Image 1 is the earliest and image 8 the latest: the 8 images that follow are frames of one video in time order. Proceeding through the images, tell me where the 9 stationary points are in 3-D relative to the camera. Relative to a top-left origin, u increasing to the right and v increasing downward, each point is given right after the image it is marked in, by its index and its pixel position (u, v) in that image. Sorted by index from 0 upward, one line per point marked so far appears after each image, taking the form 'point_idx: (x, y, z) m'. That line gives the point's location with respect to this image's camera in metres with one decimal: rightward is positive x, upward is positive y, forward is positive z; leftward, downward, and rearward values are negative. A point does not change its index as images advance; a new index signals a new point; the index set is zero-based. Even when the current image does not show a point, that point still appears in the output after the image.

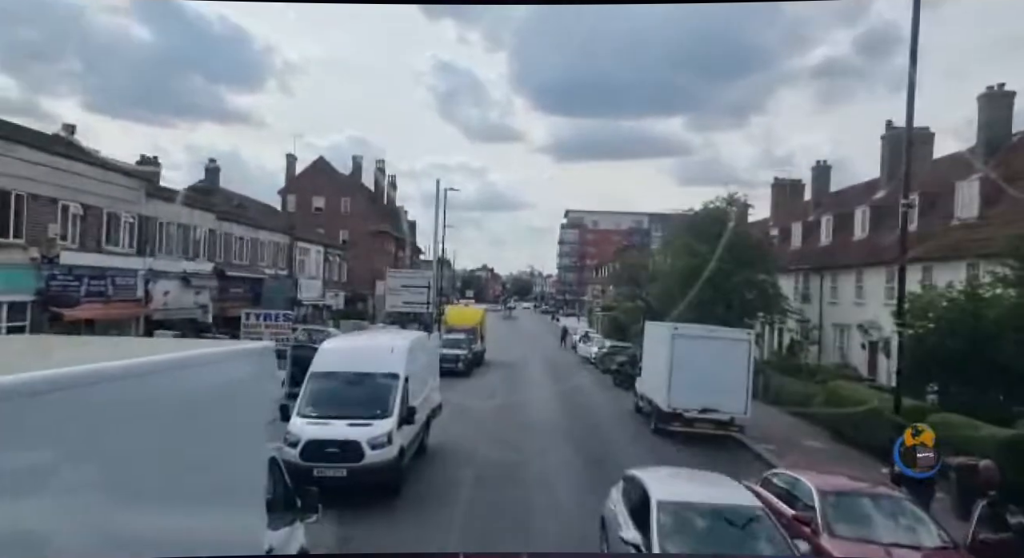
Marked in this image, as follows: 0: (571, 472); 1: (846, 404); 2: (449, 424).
0: (+0.6, -1.9, +6.9) m
1: (+4.0, -1.5, +8.2) m
2: (-0.8, -1.9, +8.9) m
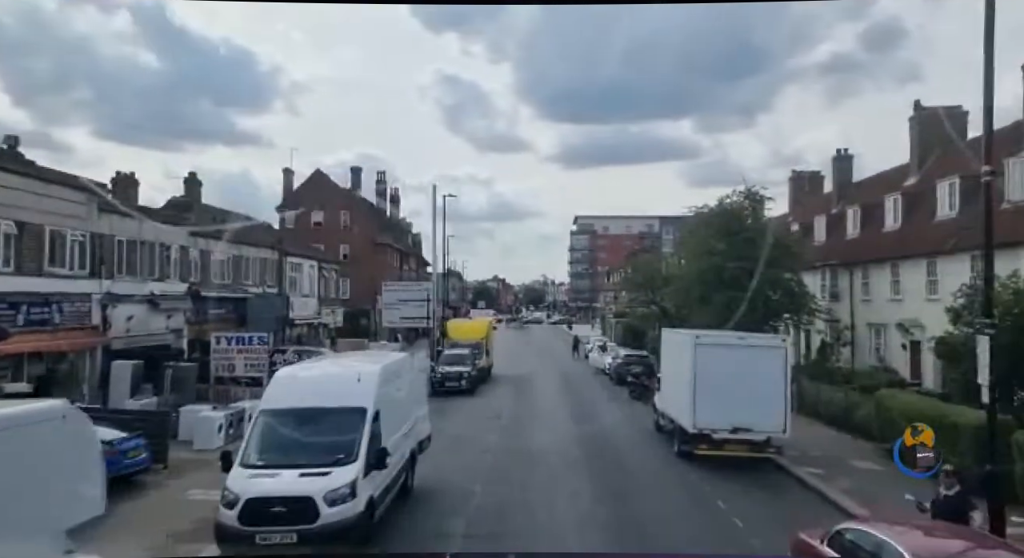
0: (+0.6, -1.9, +5.8) m
1: (+4.0, -1.4, +7.1) m
2: (-0.7, -2.0, +7.8) m
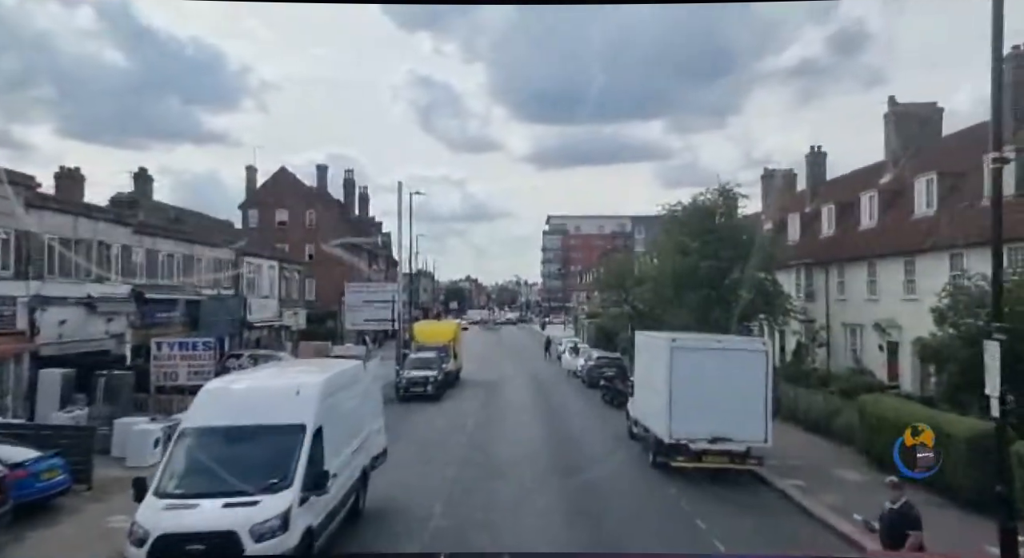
0: (+0.3, -1.9, +5.3) m
1: (+3.6, -1.4, +6.7) m
2: (-1.1, -2.0, +7.3) m
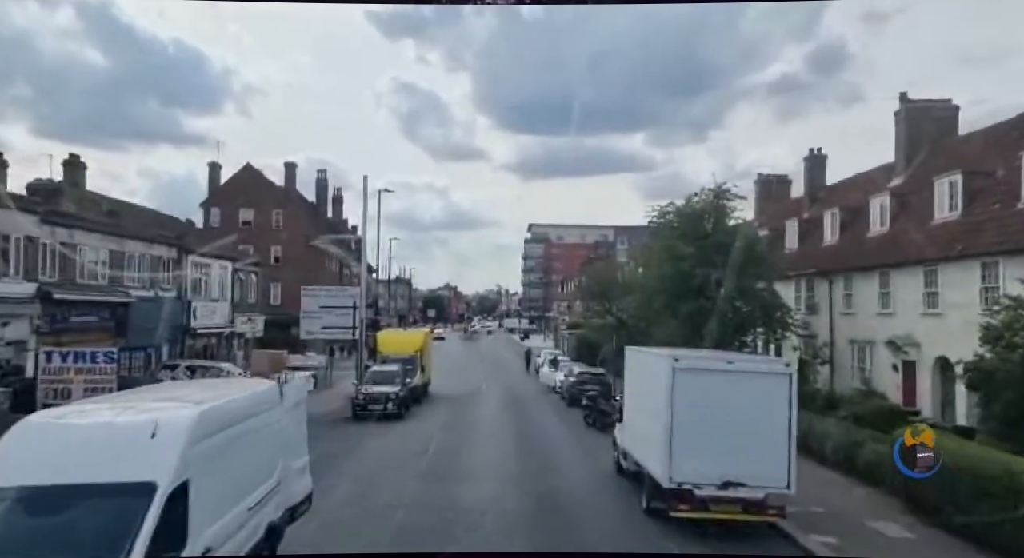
0: (+0.1, -1.9, +4.0) m
1: (+3.3, -1.5, +5.5) m
2: (-1.4, -2.0, +5.9) m
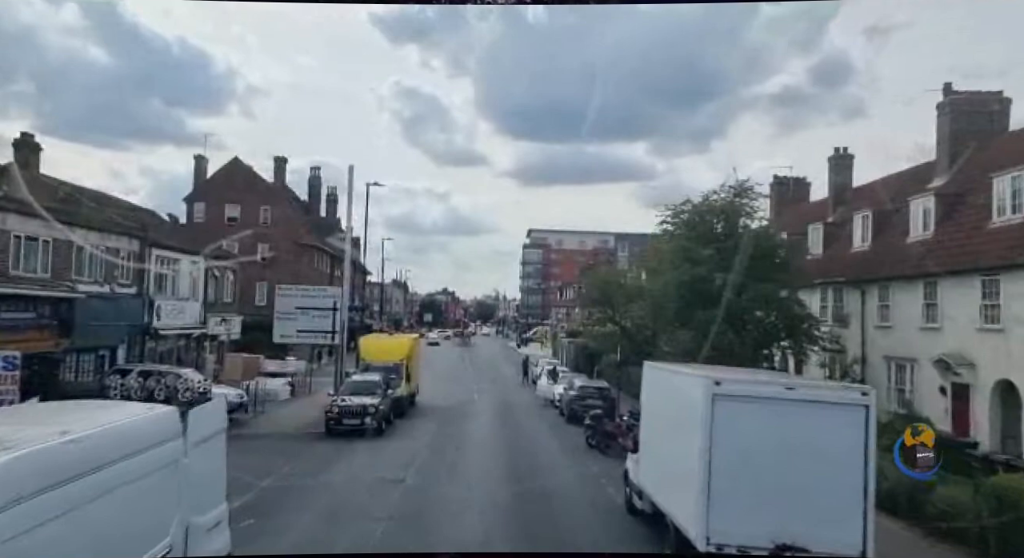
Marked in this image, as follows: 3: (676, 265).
0: (0.0, -1.9, +2.7) m
1: (+3.3, -1.5, +4.3) m
2: (-1.5, -2.0, +4.7) m
3: (+2.7, +0.2, +11.3) m
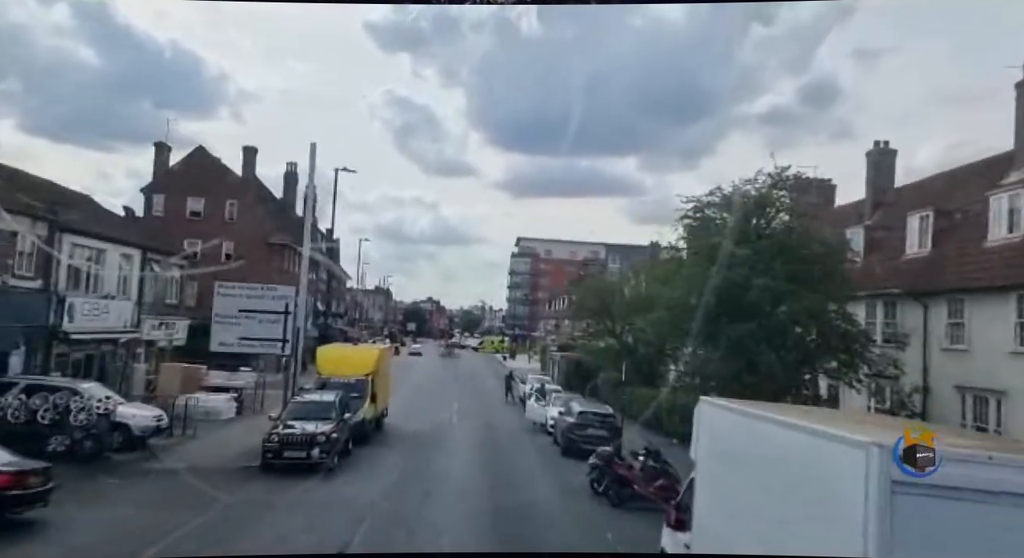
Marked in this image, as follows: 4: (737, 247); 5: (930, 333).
0: (-0.1, -1.8, +0.7) m
1: (+3.2, -1.5, +2.3) m
2: (-1.6, -1.9, +2.6) m
3: (+2.6, +0.1, +9.4) m
4: (+3.0, +0.4, +9.4) m
5: (+5.3, -0.7, +8.7) m
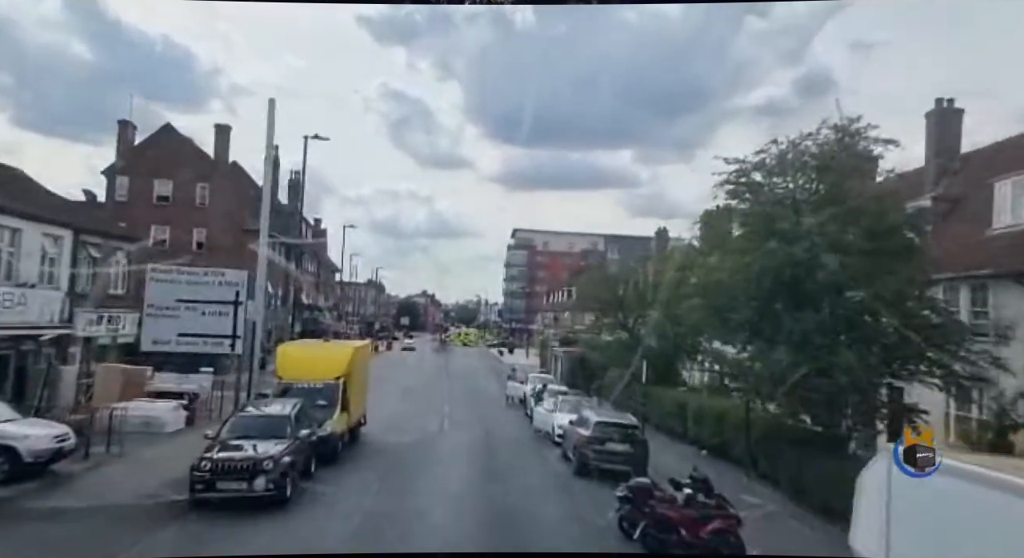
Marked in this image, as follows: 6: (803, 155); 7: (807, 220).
0: (0.0, -1.7, -1.1) m
1: (+3.3, -1.4, +0.5) m
2: (-1.5, -1.7, +0.8) m
3: (+2.6, +0.4, +7.6) m
4: (+3.0, +0.6, +7.6) m
5: (+5.3, -0.5, +6.9) m
6: (+3.3, +1.4, +8.0) m
7: (+3.2, +0.6, +7.5) m
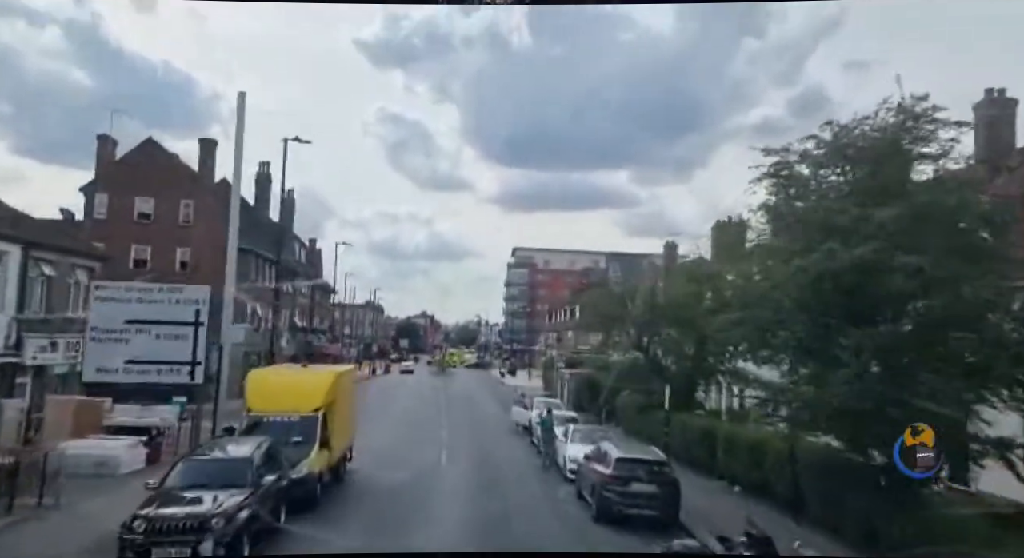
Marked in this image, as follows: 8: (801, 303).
0: (+0.1, -1.5, -2.3) m
1: (+3.4, -1.2, -0.6) m
2: (-1.5, -1.7, -0.4) m
3: (+2.6, +0.3, +6.5) m
4: (+3.1, +0.6, +6.4) m
5: (+5.4, -0.5, +5.7) m
6: (+3.4, +1.3, +6.9) m
7: (+3.2, +0.6, +6.4) m
8: (+2.6, -0.2, +6.4) m
